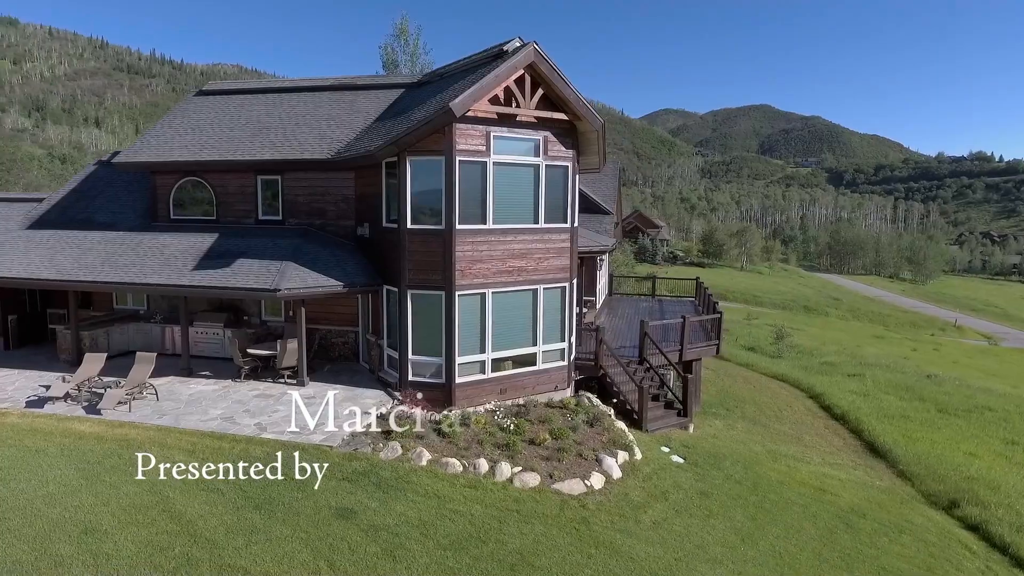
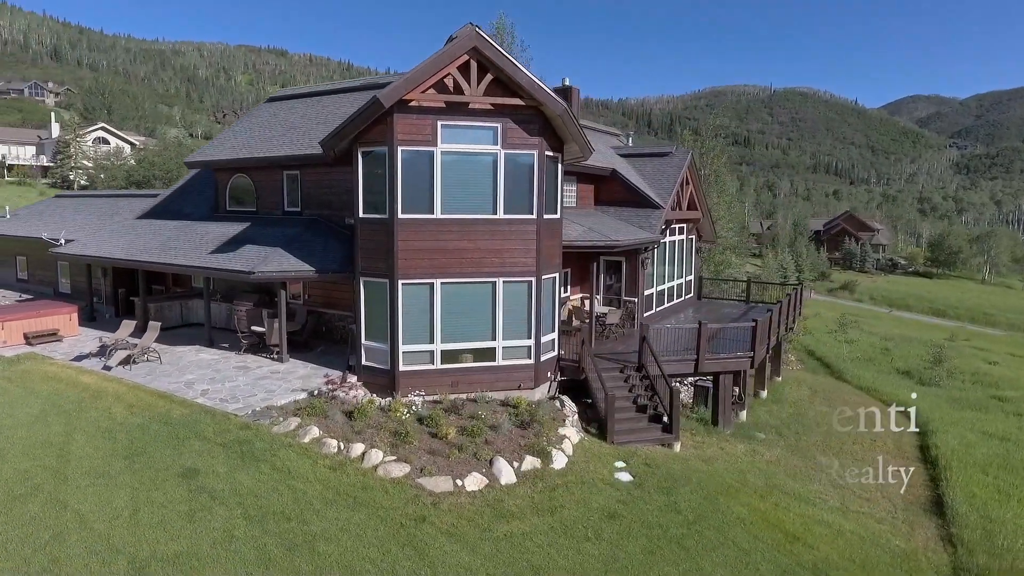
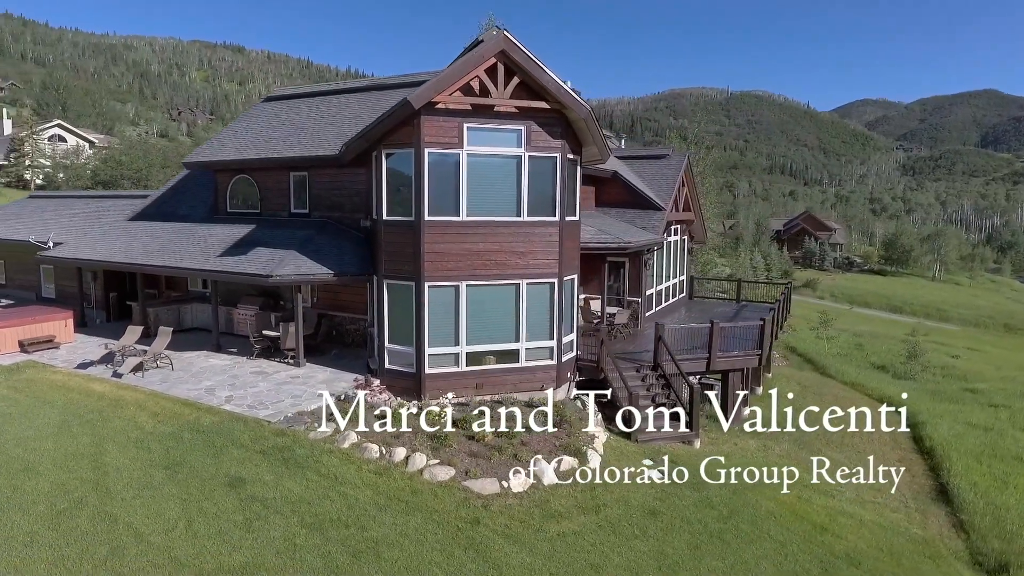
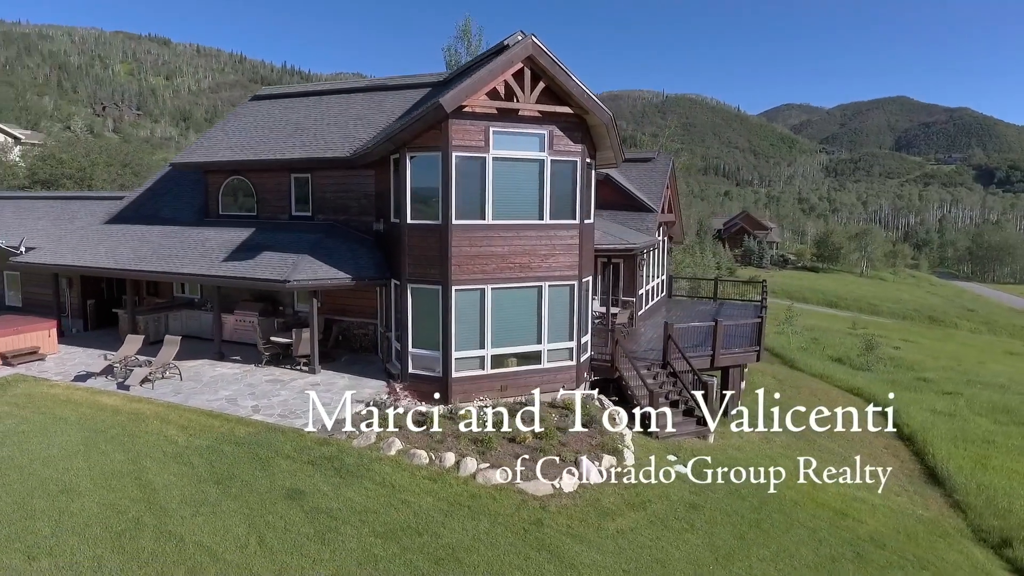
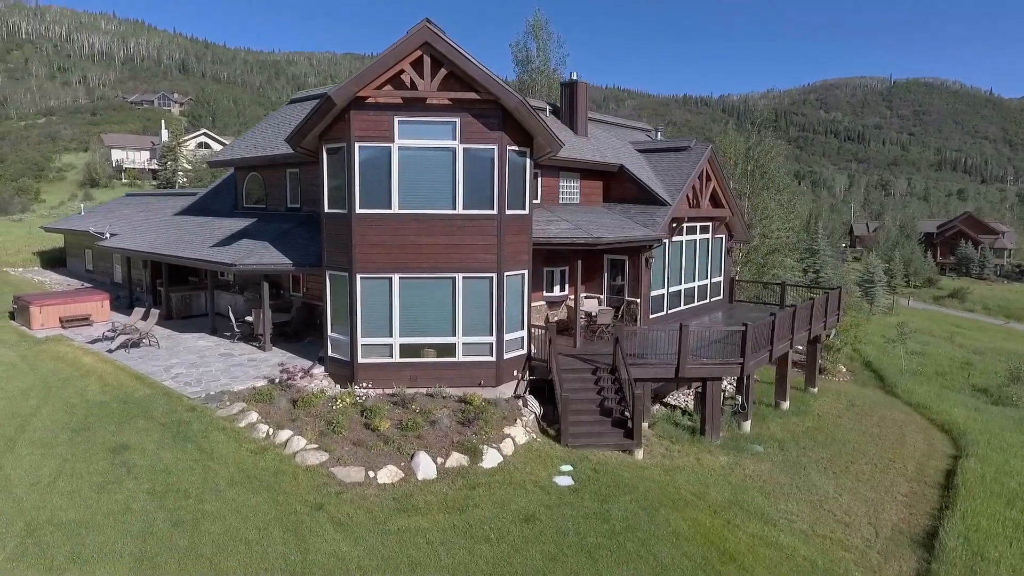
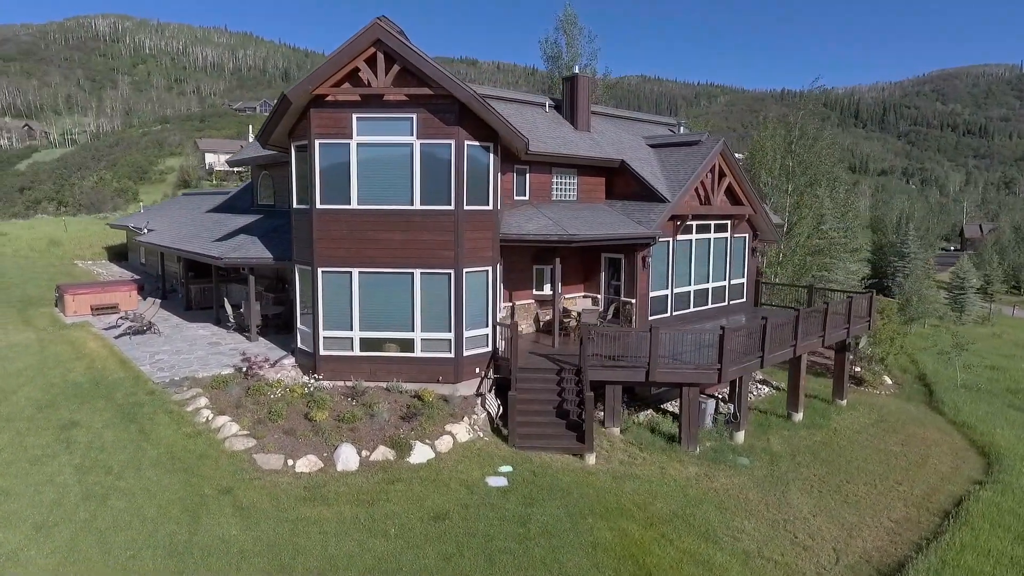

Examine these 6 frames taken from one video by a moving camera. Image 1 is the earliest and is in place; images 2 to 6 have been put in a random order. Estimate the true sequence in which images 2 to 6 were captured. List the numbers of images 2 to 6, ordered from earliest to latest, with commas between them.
4, 3, 2, 5, 6
